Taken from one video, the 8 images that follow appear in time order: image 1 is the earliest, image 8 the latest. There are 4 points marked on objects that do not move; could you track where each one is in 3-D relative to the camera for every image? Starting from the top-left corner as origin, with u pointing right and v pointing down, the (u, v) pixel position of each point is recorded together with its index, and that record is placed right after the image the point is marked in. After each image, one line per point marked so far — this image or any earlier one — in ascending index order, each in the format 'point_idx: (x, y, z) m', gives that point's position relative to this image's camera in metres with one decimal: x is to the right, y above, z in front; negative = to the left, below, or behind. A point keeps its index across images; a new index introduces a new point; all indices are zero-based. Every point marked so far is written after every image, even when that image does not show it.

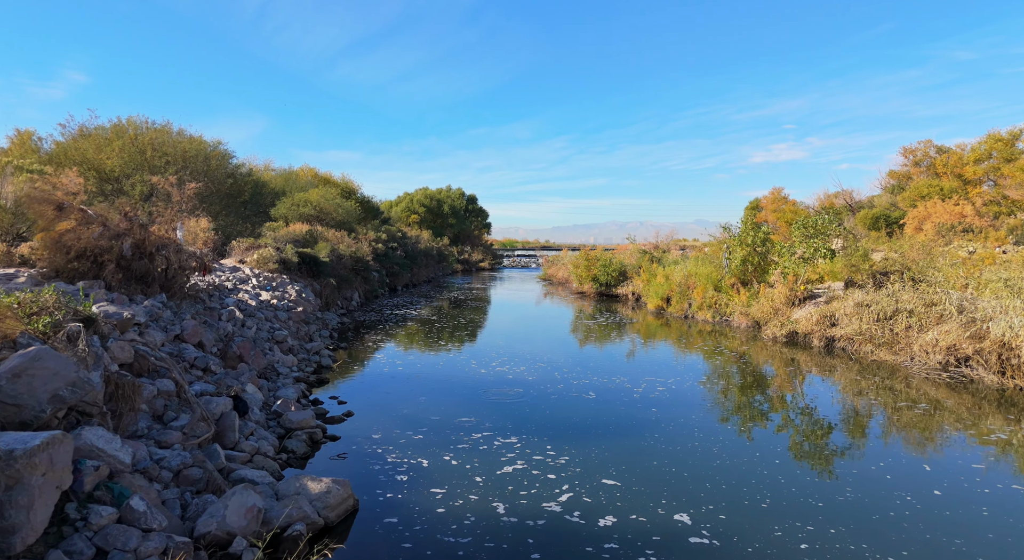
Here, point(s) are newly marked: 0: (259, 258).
0: (-7.9, +0.7, +18.4) m
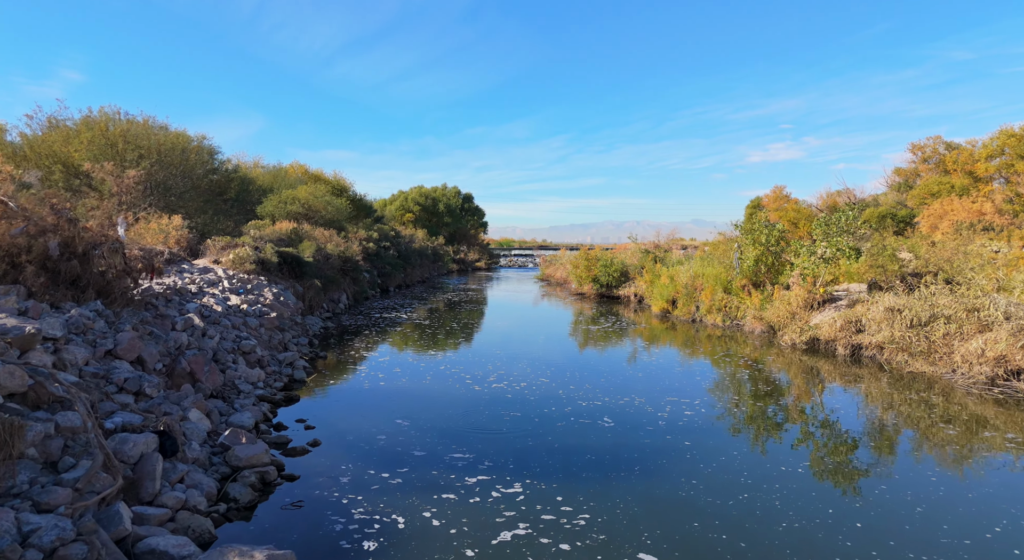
0: (-8.0, +0.7, +17.0) m
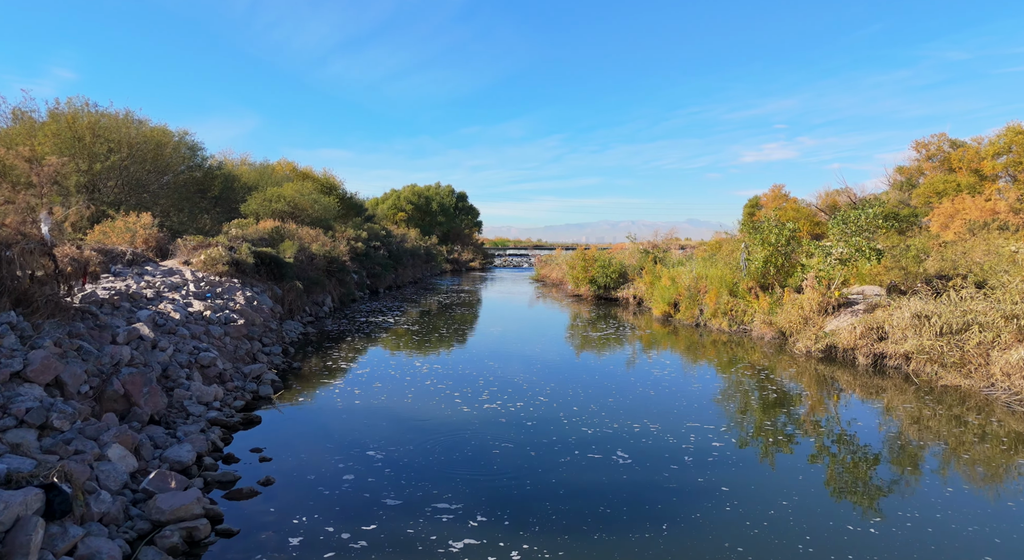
0: (-8.2, +0.6, +15.7) m
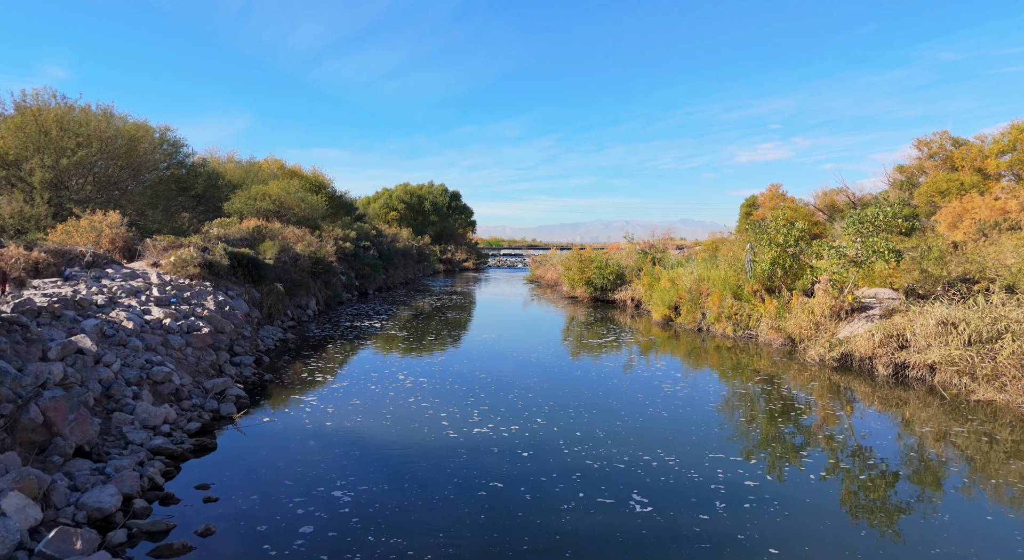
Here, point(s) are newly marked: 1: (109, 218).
0: (-8.4, +0.5, +14.6) m
1: (-11.1, +1.7, +16.1) m
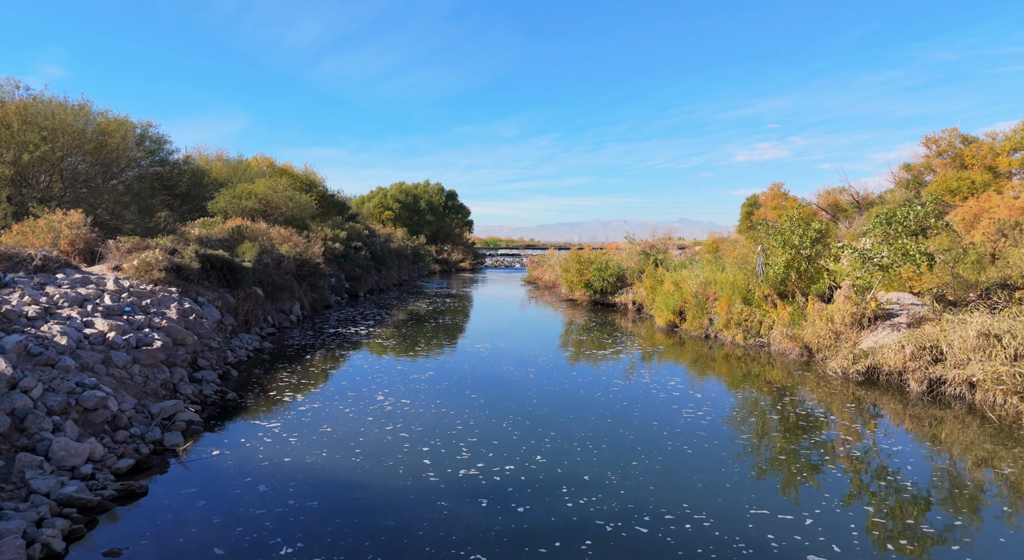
0: (-8.5, +0.4, +13.4) m
1: (-11.2, +1.6, +14.8) m
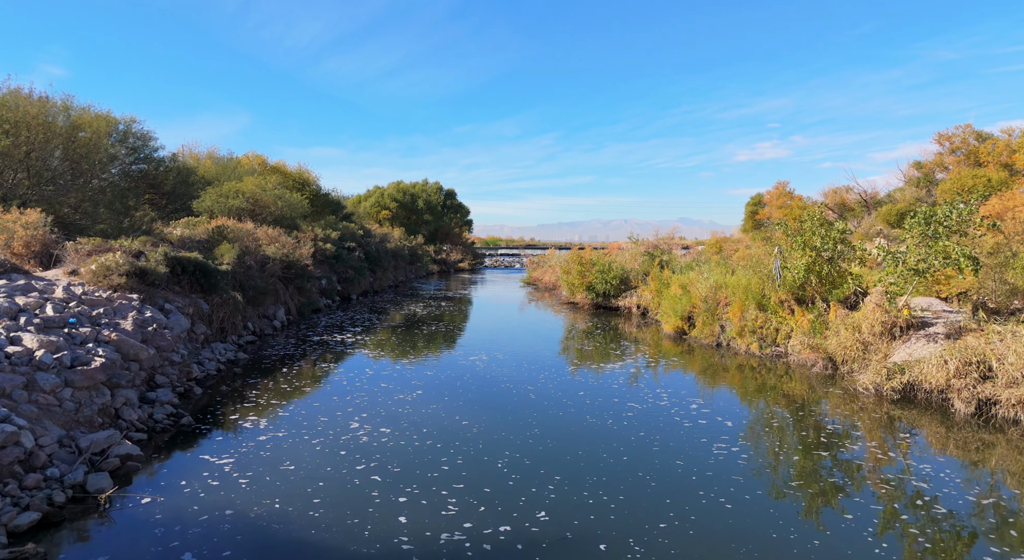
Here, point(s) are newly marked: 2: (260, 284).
0: (-8.6, +0.3, +12.2) m
1: (-11.3, +1.5, +13.6) m
2: (-8.1, -0.1, +18.8) m
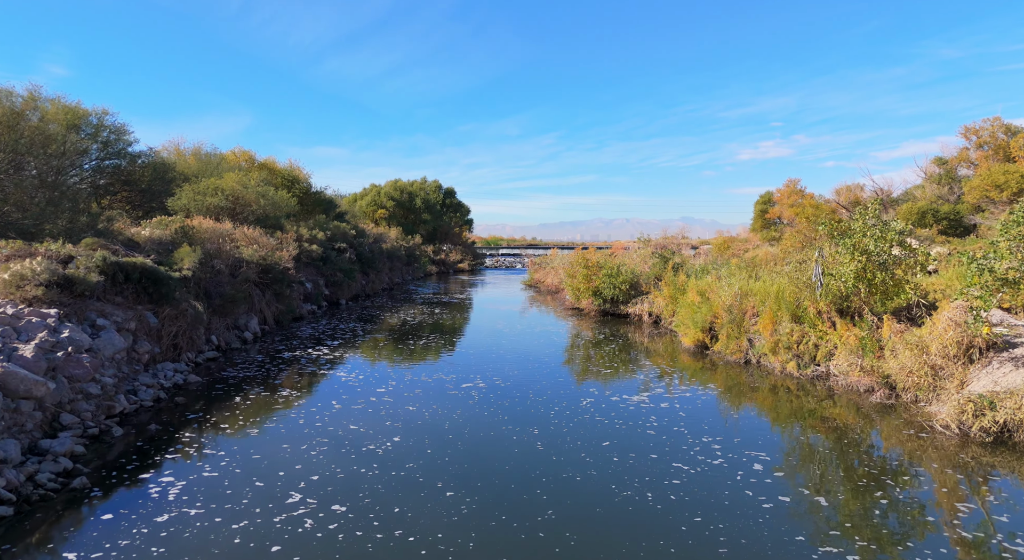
0: (-8.6, +0.1, +10.1) m
1: (-11.3, +1.3, +11.5) m
2: (-8.1, -0.3, +16.7) m
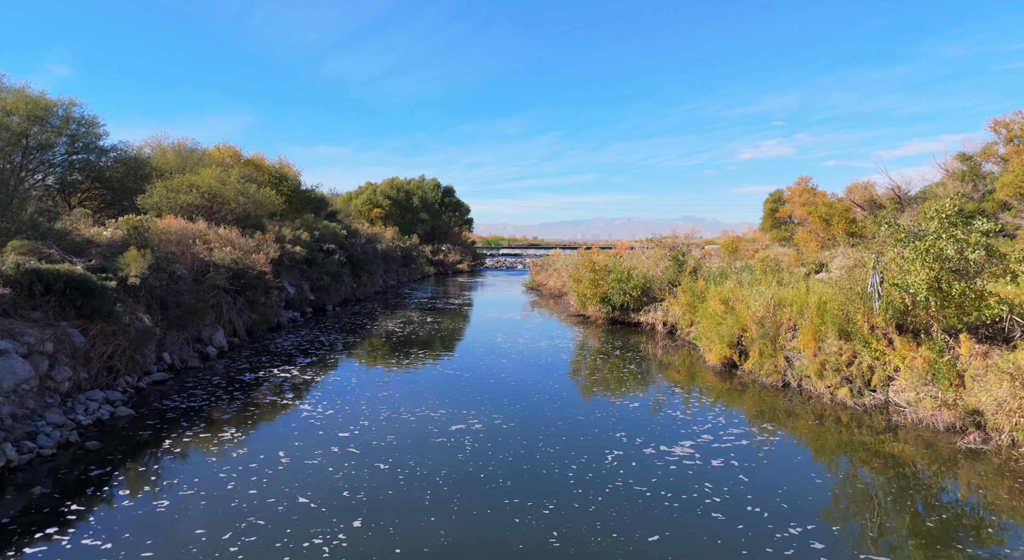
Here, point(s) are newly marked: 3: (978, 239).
0: (-8.7, -0.1, +8.0) m
1: (-11.4, +1.1, +9.5) m
2: (-8.1, -0.5, +14.6) m
3: (+8.1, +0.7, +10.4) m
